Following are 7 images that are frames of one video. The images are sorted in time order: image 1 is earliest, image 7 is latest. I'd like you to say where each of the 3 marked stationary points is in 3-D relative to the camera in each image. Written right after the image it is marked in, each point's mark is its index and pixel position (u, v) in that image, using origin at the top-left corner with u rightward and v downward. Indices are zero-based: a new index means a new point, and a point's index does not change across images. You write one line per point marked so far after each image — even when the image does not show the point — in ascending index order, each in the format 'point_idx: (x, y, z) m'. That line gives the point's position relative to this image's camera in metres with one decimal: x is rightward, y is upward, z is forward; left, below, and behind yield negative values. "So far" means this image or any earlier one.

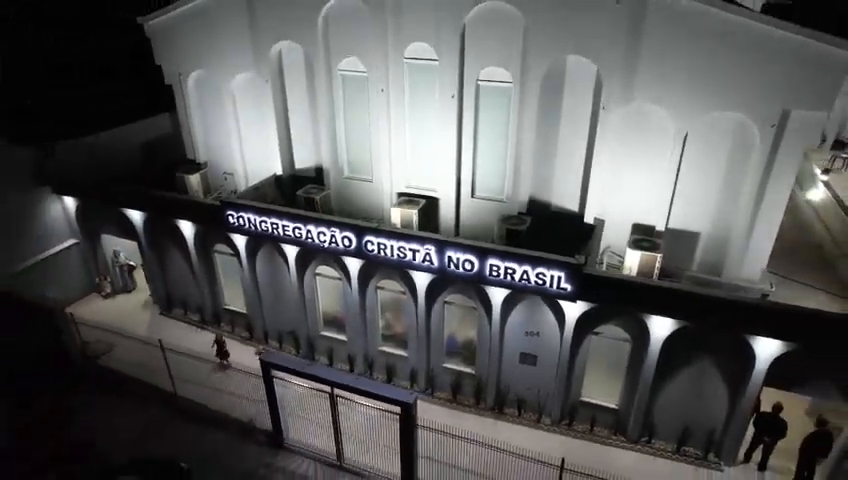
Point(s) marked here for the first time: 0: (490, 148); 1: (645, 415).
0: (+1.1, +1.6, +8.9) m
1: (+3.4, -2.6, +8.2) m
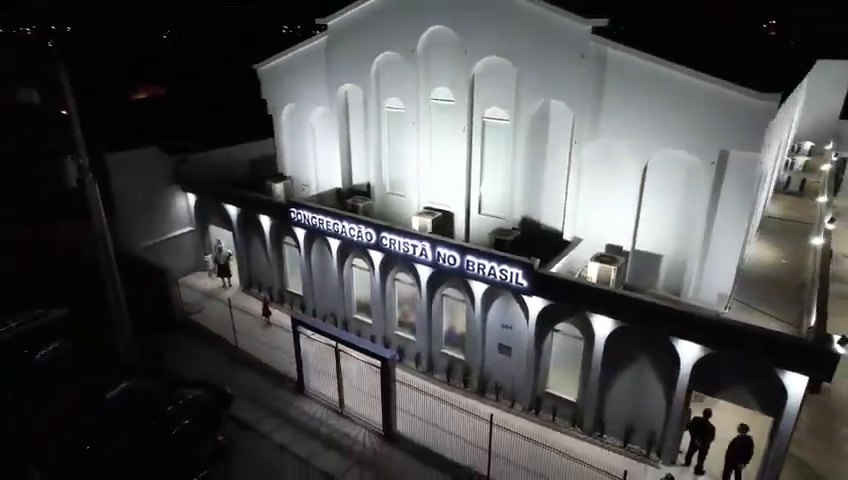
0: (+1.4, +1.4, +10.8) m
1: (+3.0, -2.9, +9.3) m
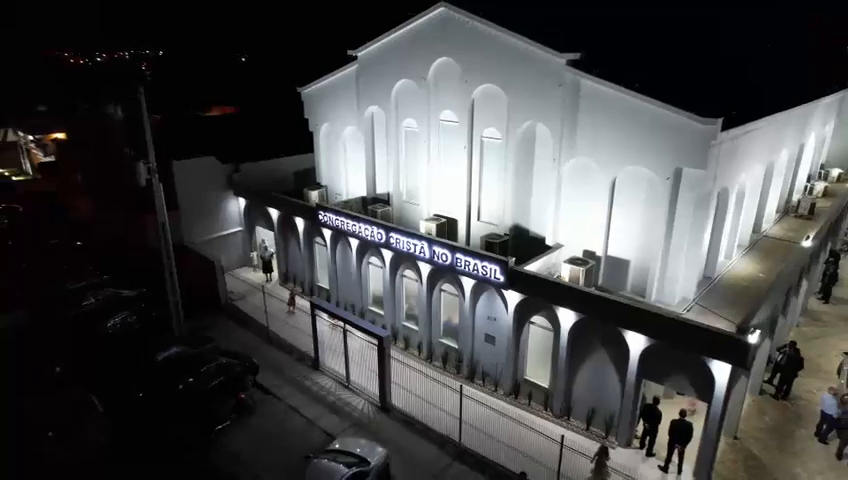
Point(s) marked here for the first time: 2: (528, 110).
0: (+1.5, +1.3, +12.4) m
1: (+2.7, -3.0, +10.5) m
2: (+2.1, +2.7, +11.2) m
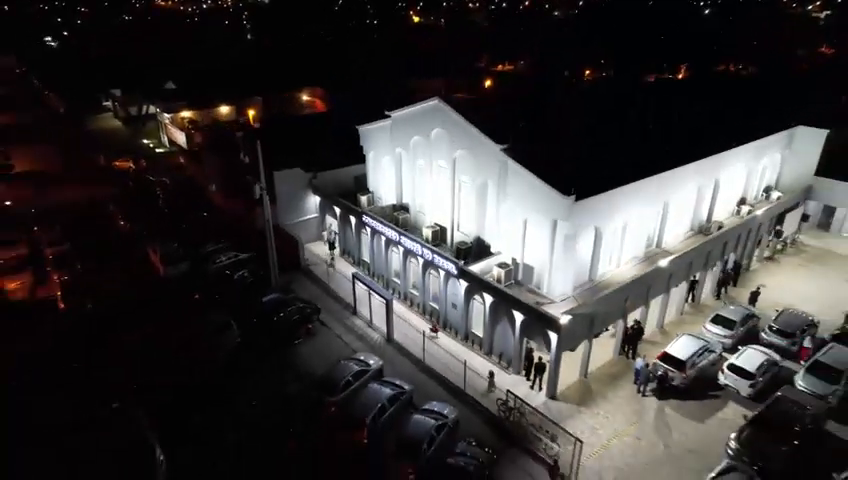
0: (+1.5, +1.1, +19.6) m
1: (+2.2, -3.4, +18.1) m
2: (+2.0, +2.3, +18.2) m
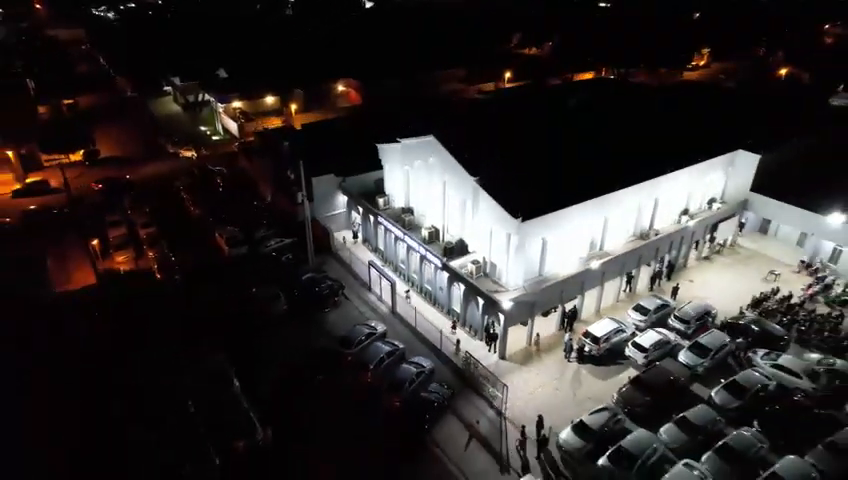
0: (+1.3, +1.1, +26.2) m
1: (+1.8, -3.5, +24.9) m
2: (+1.8, +2.2, +24.7) m
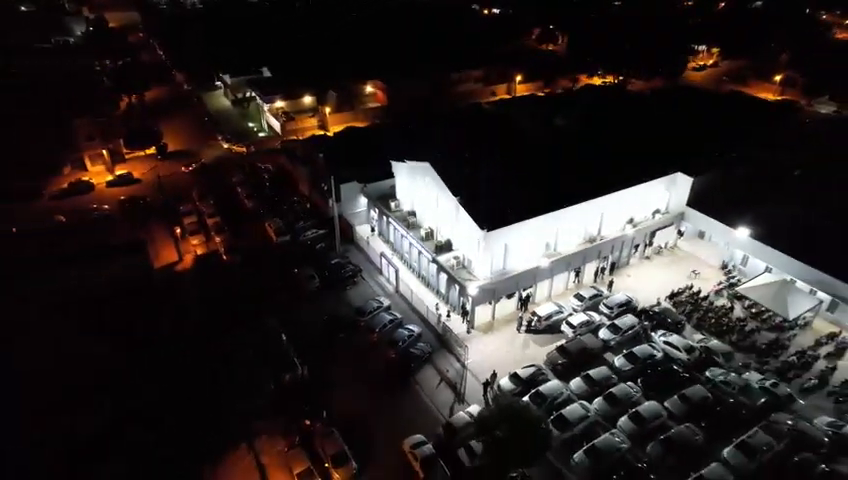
0: (+1.2, +1.2, +34.8) m
1: (+1.4, -3.5, +33.7) m
2: (+1.6, +2.2, +33.2) m
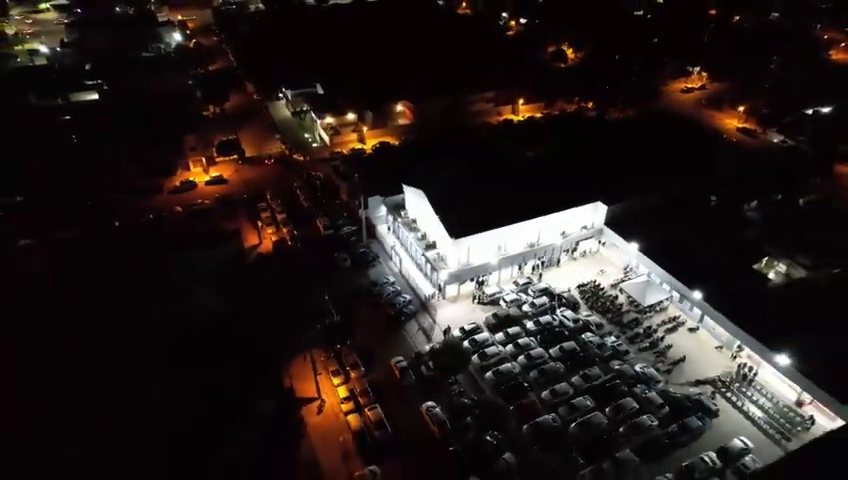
0: (+0.8, +1.1, +52.5) m
1: (+0.8, -3.7, +51.7) m
2: (+1.2, +2.0, +50.8) m
